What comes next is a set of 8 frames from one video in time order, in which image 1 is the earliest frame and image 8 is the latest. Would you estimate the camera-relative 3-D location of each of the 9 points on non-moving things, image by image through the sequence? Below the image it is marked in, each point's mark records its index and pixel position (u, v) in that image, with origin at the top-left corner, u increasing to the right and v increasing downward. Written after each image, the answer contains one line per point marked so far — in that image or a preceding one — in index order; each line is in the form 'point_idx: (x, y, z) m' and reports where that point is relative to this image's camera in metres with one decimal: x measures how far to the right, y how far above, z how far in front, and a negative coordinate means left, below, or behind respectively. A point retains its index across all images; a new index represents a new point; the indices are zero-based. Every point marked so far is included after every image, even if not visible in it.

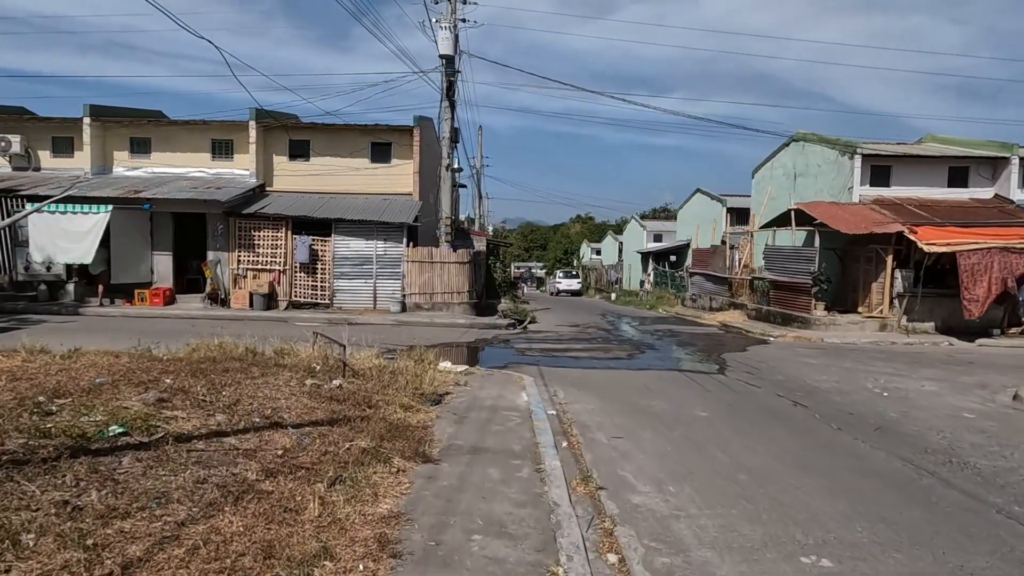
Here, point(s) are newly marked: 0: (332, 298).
0: (-5.5, -0.3, +19.9) m
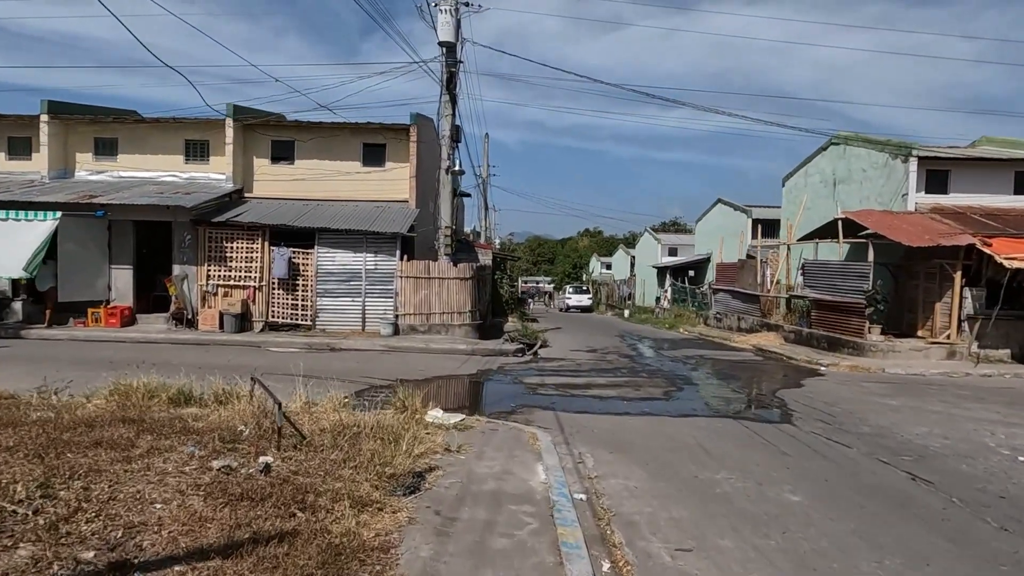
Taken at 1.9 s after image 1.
0: (-5.2, -0.8, +17.4) m
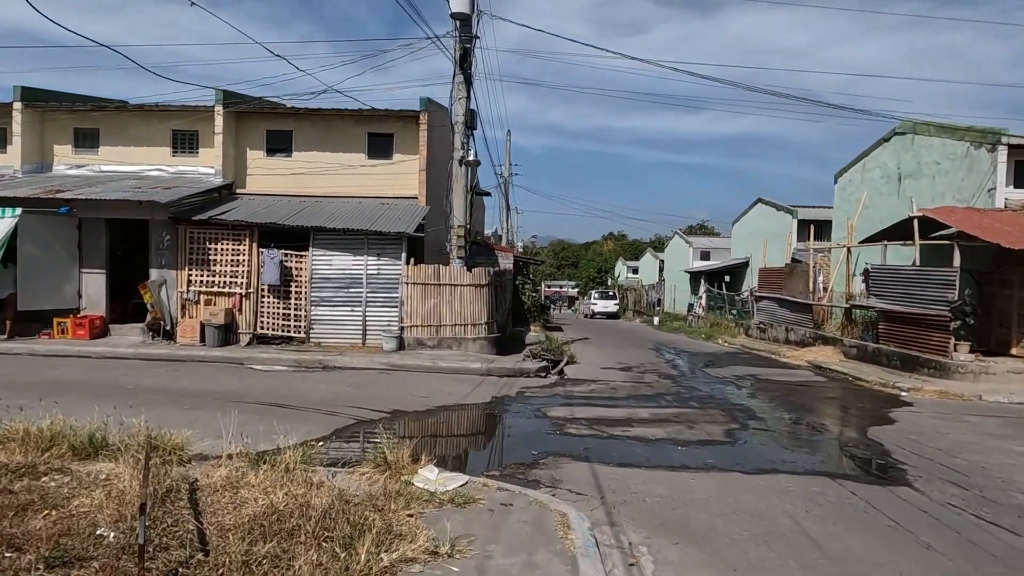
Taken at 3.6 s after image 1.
0: (-4.7, -1.0, +15.3) m
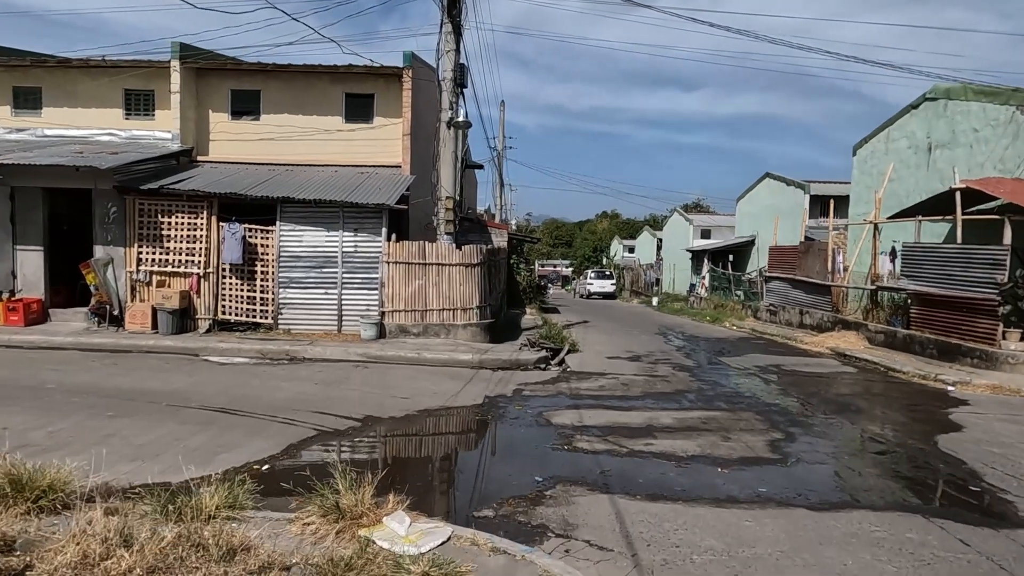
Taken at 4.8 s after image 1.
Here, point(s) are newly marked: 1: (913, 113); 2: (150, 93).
0: (-4.8, -0.6, +13.5) m
1: (+11.9, +5.2, +19.6) m
2: (-8.7, +4.7, +15.8) m
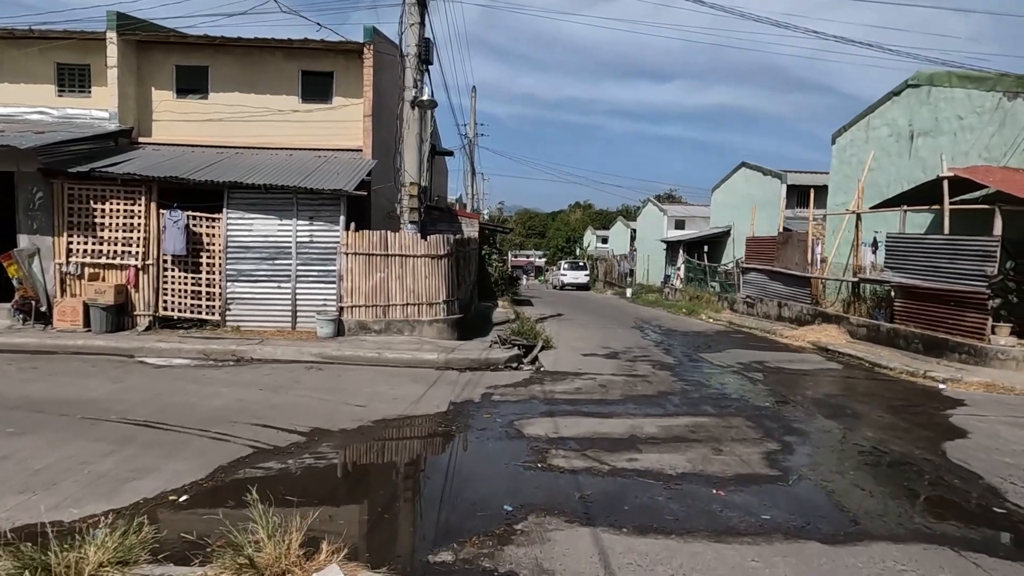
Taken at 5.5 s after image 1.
0: (-5.4, -0.5, +12.4) m
1: (+11.1, +5.5, +19.1) m
2: (-9.3, +4.8, +14.4) m
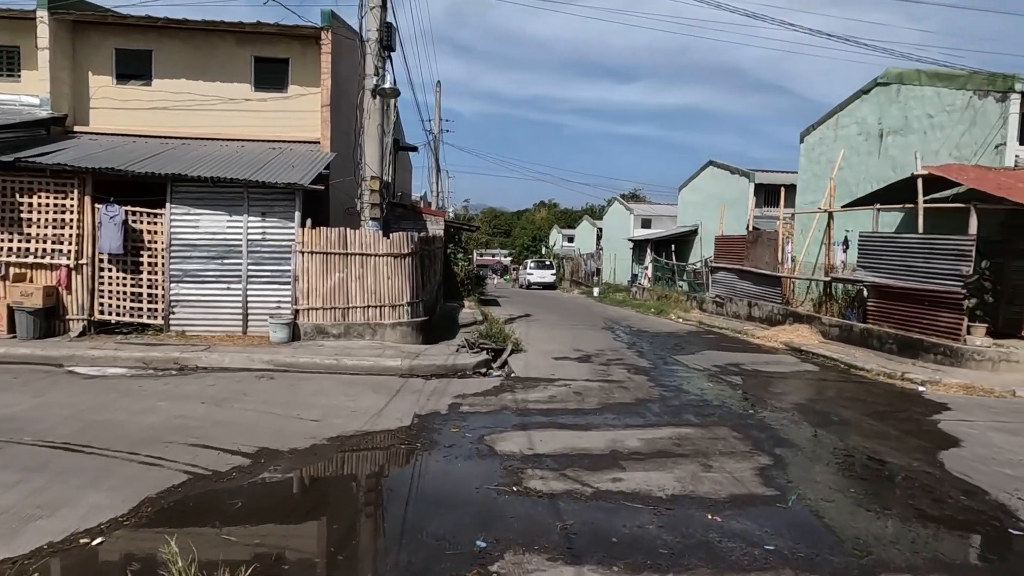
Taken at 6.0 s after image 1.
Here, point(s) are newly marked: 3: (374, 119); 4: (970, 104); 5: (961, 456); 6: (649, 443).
0: (-6.0, -0.5, +11.4) m
1: (+10.2, +5.5, +18.9) m
2: (-10.0, +4.8, +13.2) m
3: (-2.6, +3.1, +12.2) m
4: (+10.9, +4.4, +15.6) m
5: (+4.9, -1.8, +7.1) m
6: (+1.5, -1.7, +7.1) m
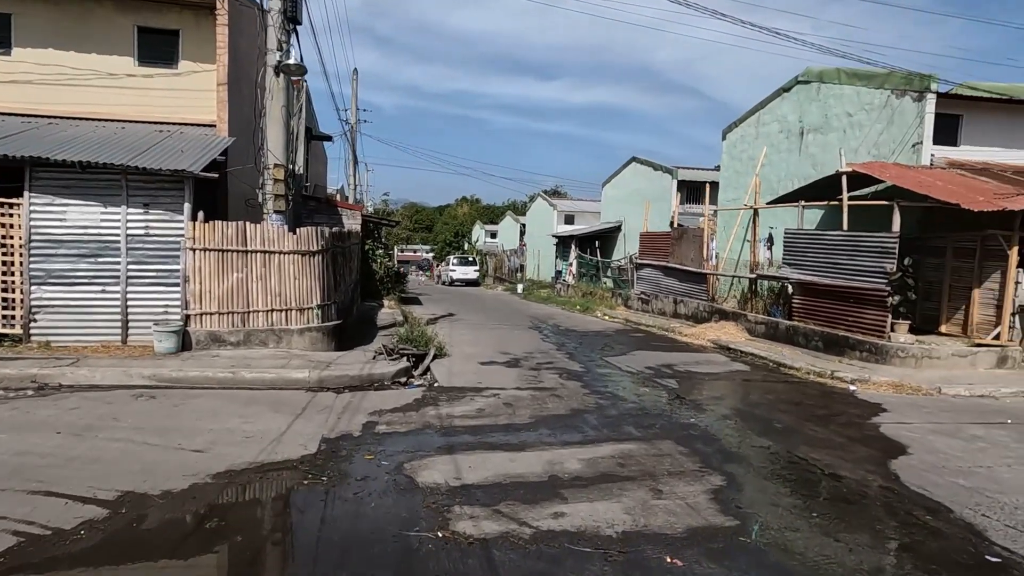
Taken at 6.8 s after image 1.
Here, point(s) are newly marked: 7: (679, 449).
0: (-7.1, -0.5, +9.7) m
1: (+7.9, +5.6, +19.1) m
2: (-11.4, +4.7, +11.0) m
3: (-3.9, +3.1, +10.9) m
4: (+9.0, +4.5, +15.9) m
5: (+4.1, -1.8, +6.8) m
6: (+0.8, -1.7, +6.4) m
7: (+1.8, -1.7, +7.0) m
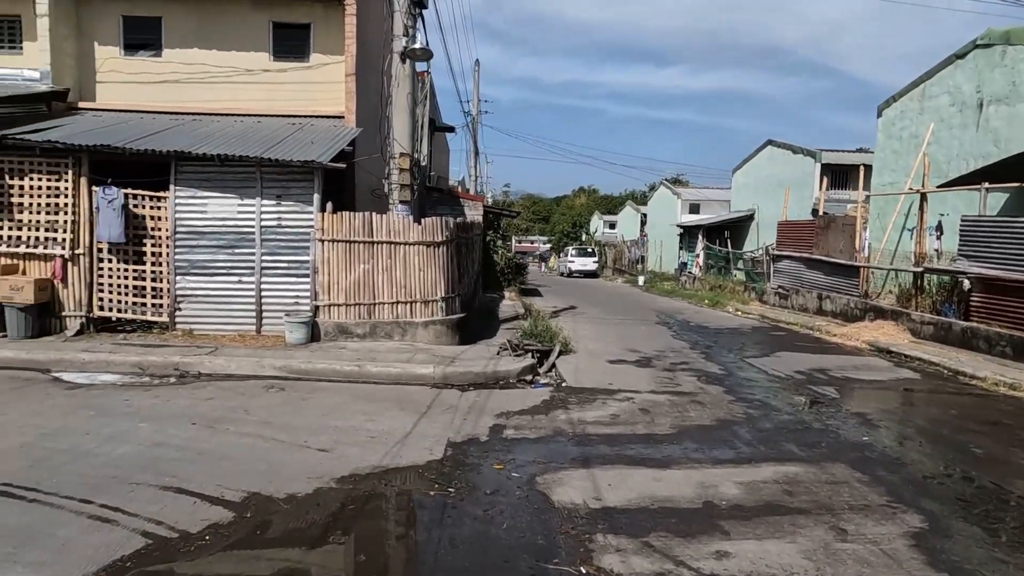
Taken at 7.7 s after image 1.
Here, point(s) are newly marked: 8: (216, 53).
0: (-5.2, -0.4, +10.1) m
1: (+11.3, +5.7, +16.6) m
2: (-9.1, +4.9, +12.1) m
3: (-1.8, +3.3, +10.7) m
4: (+11.8, +4.5, +13.3) m
5: (+5.4, -1.8, +5.3) m
6: (+2.0, -1.7, +5.5) m
7: (+3.1, -1.7, +5.9) m
8: (-5.5, +4.4, +12.3) m
